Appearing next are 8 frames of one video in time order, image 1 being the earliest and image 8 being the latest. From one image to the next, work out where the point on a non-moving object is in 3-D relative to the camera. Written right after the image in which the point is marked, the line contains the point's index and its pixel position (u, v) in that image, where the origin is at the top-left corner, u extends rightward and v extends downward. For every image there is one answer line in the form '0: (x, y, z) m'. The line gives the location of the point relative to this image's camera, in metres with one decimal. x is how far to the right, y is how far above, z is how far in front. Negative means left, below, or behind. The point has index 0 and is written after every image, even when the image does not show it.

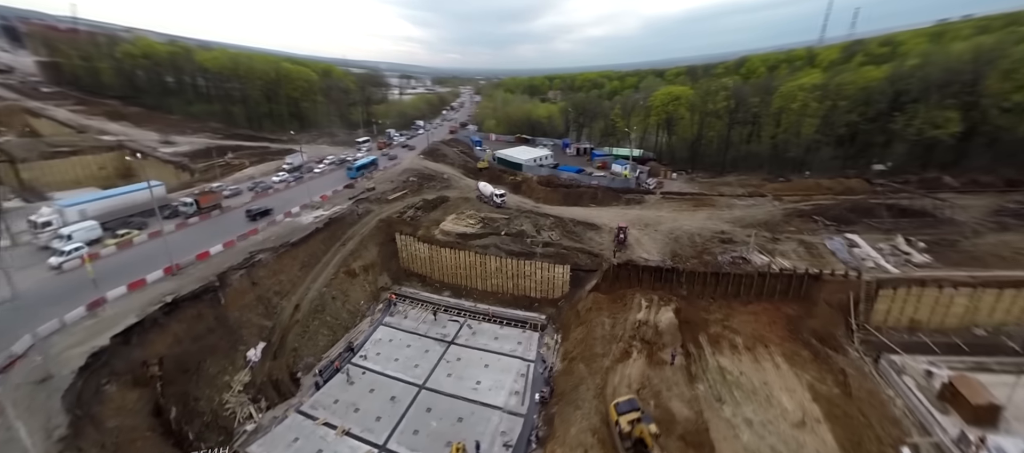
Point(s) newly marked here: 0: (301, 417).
0: (-9.2, -9.7, +17.0) m
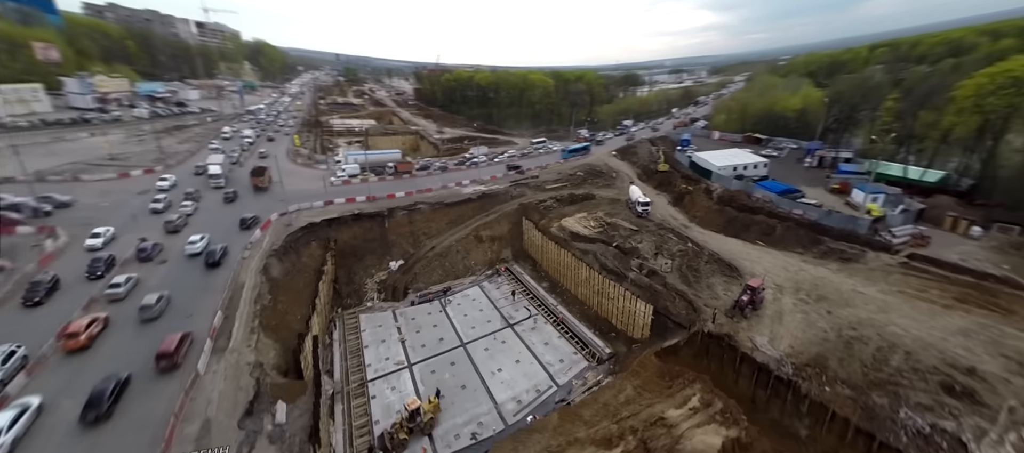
0: (-9.3, -7.0, +25.1) m
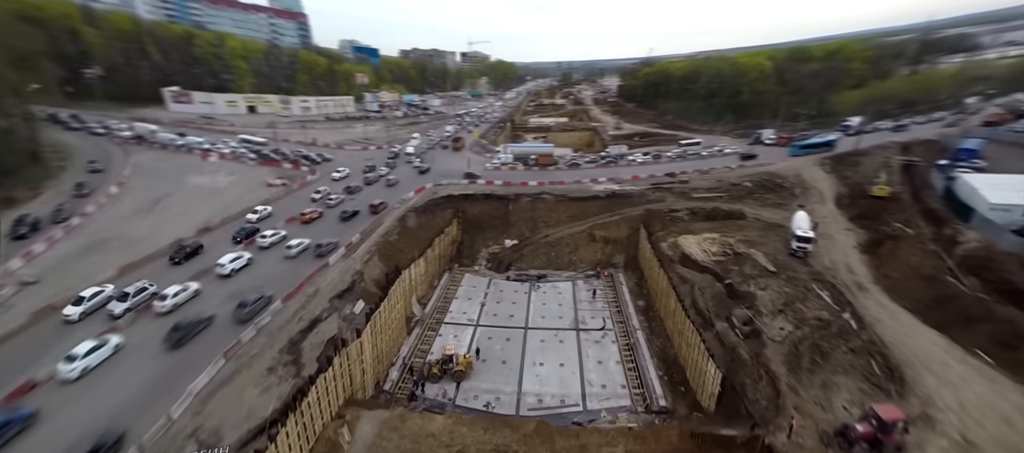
0: (-3.0, -4.9, +29.1) m
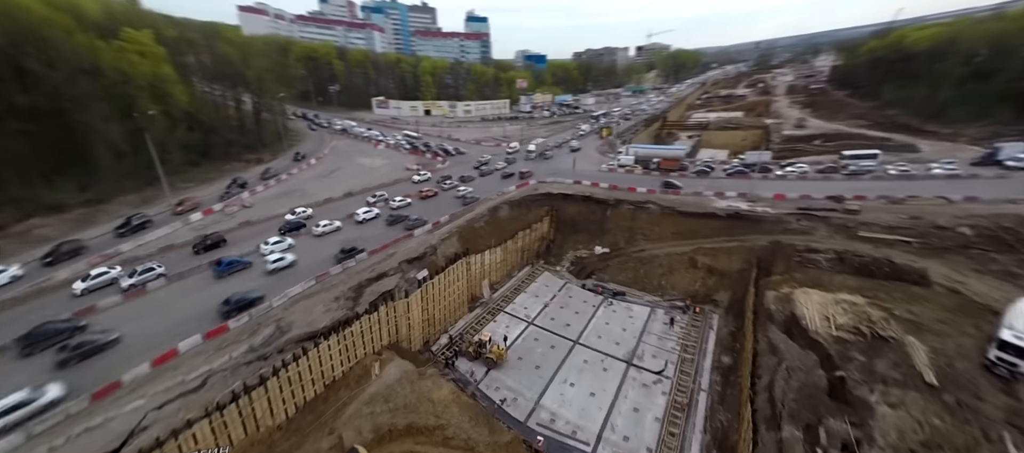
0: (+3.3, -4.9, +28.9) m
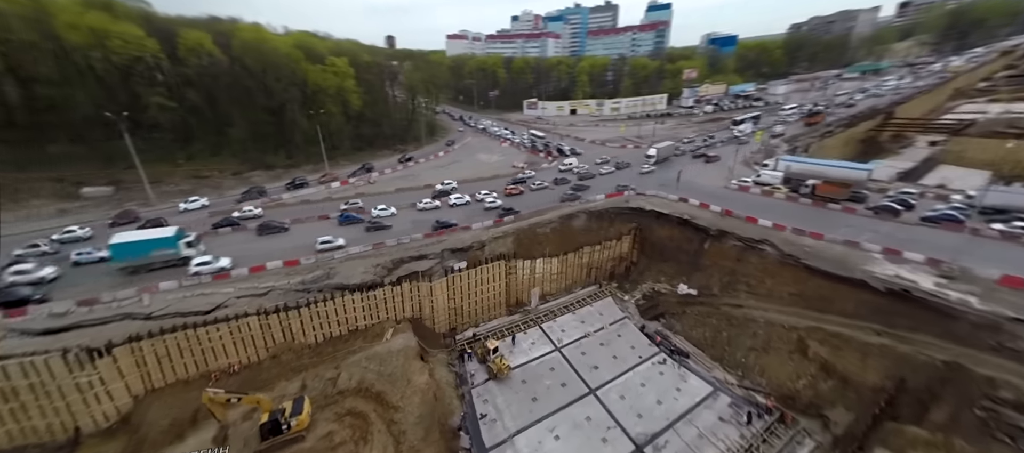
0: (+6.8, -6.3, +24.2) m
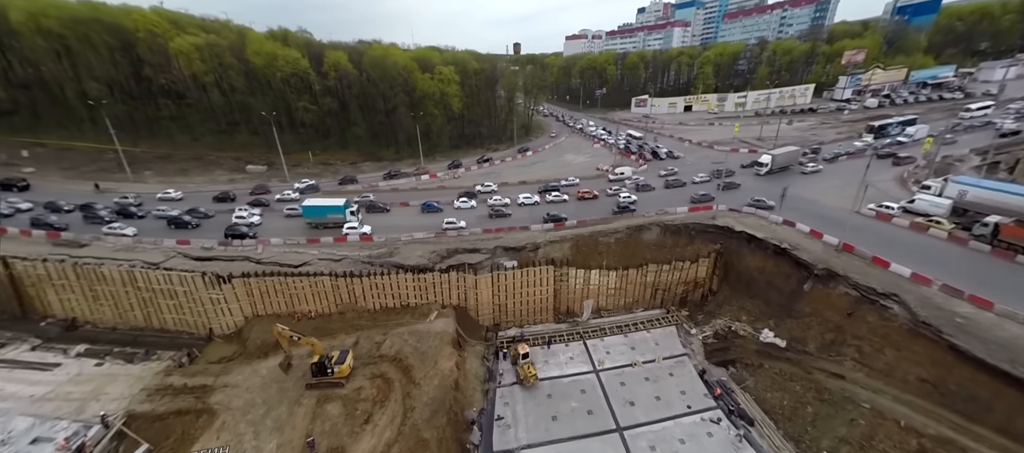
0: (+9.1, -7.3, +20.6) m
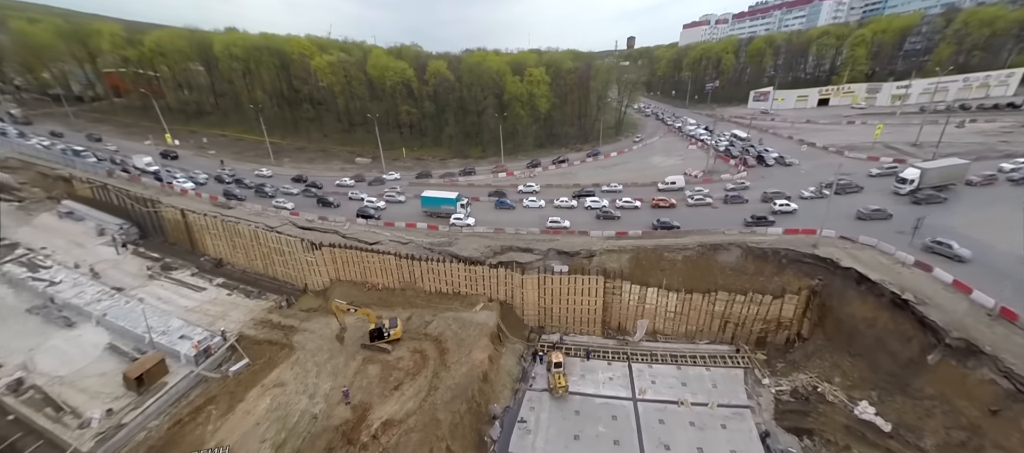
0: (+10.2, -8.3, +17.1) m
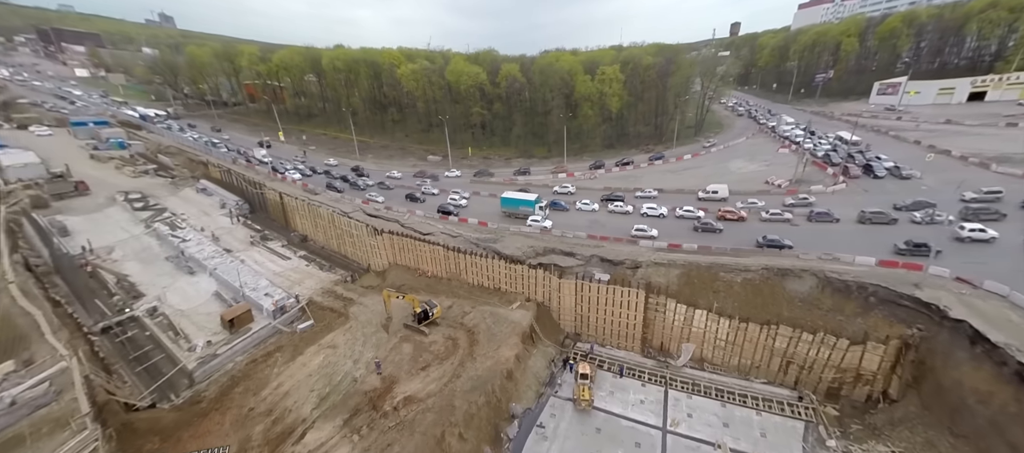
0: (+10.3, -9.1, +14.3) m
